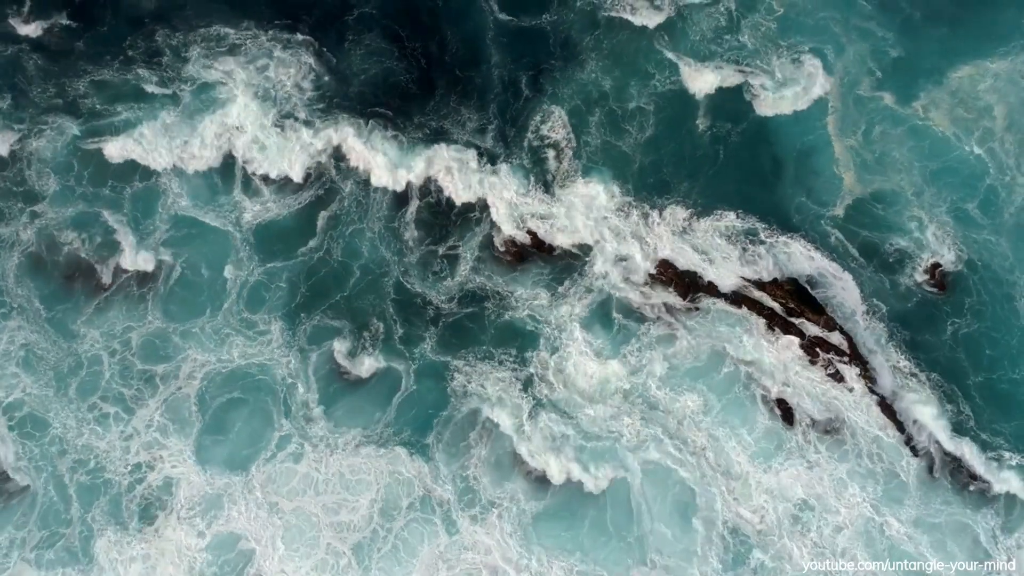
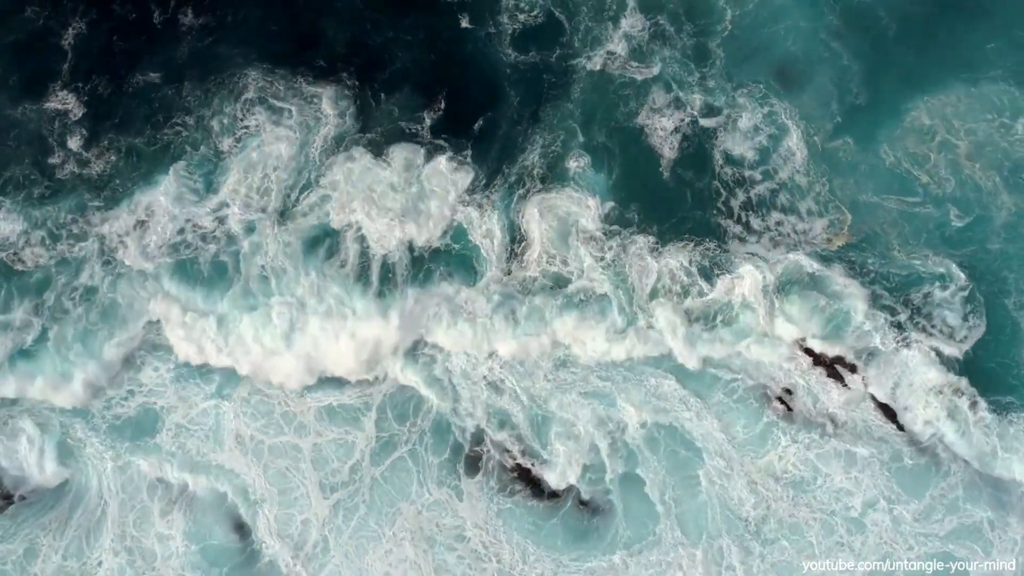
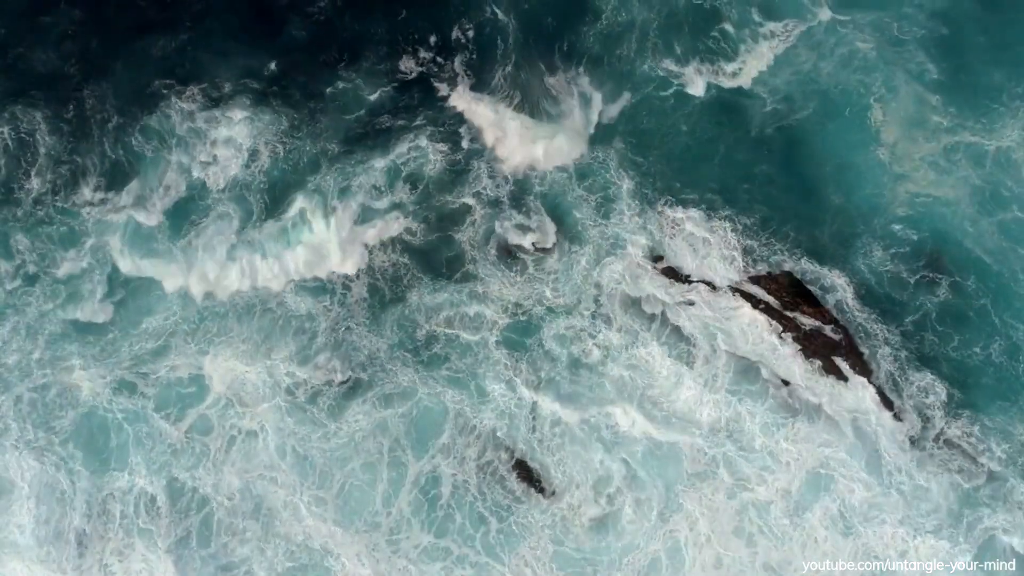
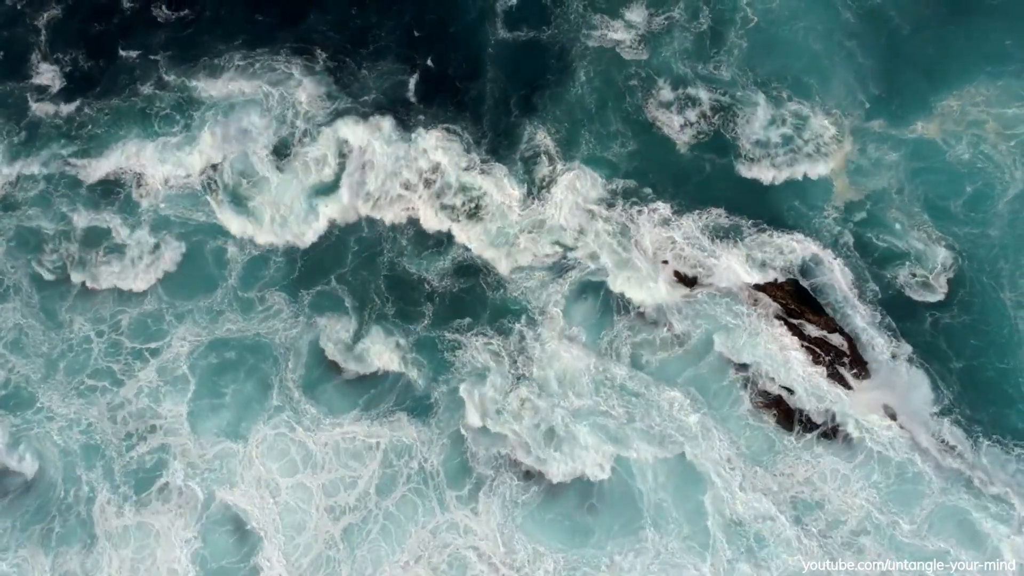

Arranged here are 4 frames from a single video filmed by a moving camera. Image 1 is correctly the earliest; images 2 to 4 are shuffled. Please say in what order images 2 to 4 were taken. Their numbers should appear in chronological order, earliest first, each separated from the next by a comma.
4, 2, 3
